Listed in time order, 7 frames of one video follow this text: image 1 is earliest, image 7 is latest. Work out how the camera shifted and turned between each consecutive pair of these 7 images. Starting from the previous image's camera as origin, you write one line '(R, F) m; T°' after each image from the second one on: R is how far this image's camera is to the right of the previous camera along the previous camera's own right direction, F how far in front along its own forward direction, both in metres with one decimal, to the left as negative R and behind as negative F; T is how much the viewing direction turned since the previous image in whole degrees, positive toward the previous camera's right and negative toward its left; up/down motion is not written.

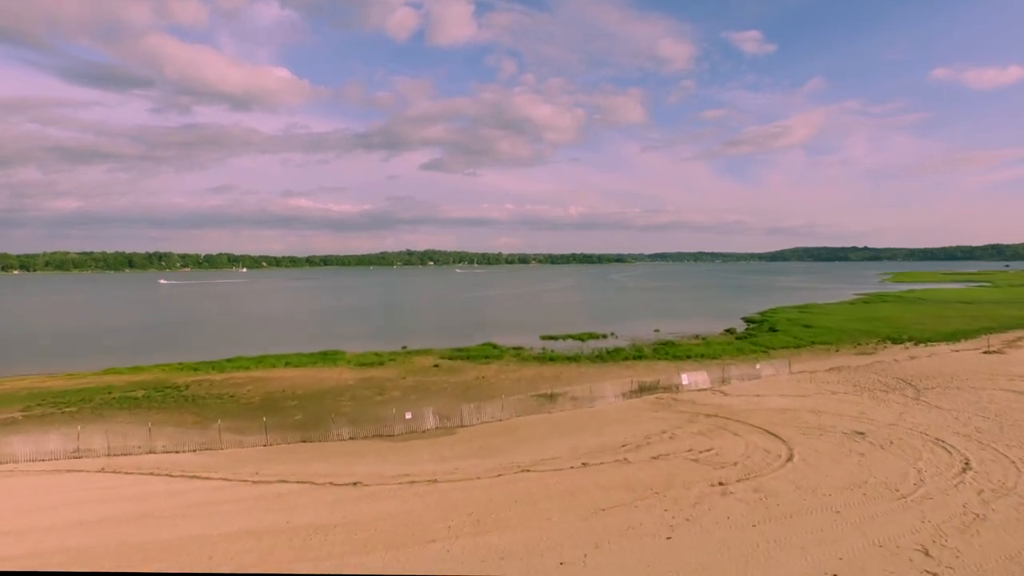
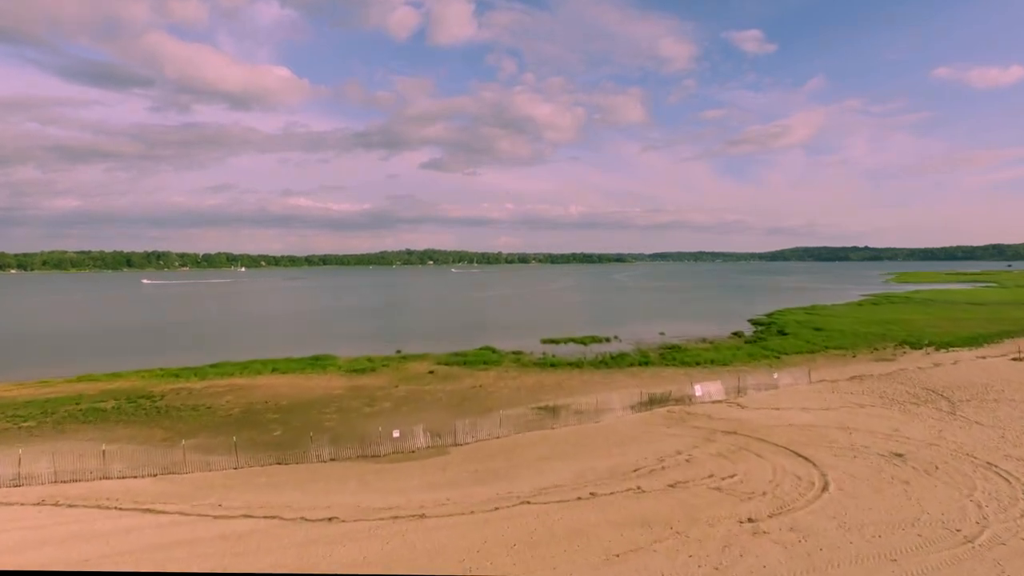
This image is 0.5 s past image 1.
(0.0, +1.5) m; 0°
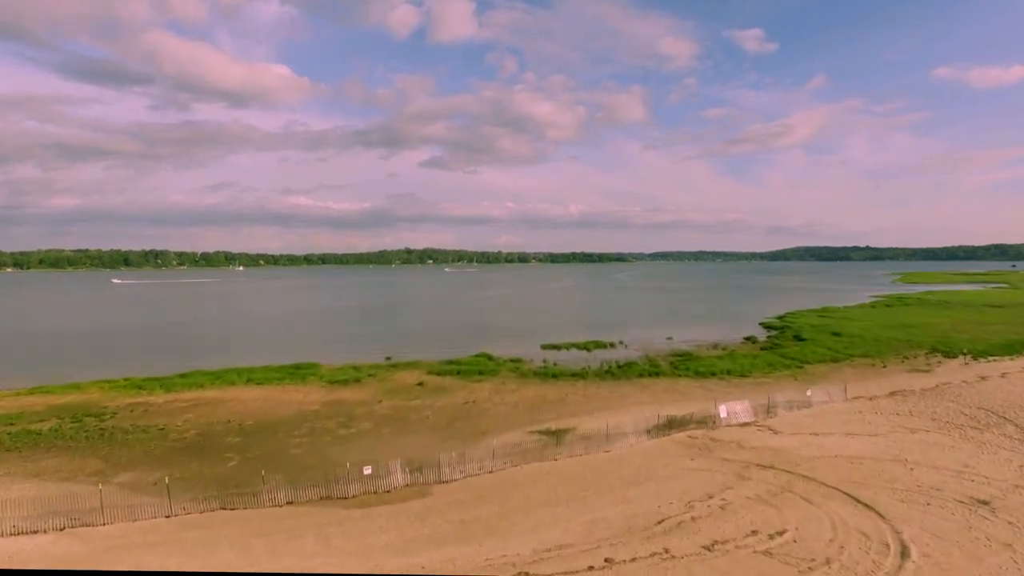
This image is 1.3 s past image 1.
(+0.1, +2.5) m; 0°
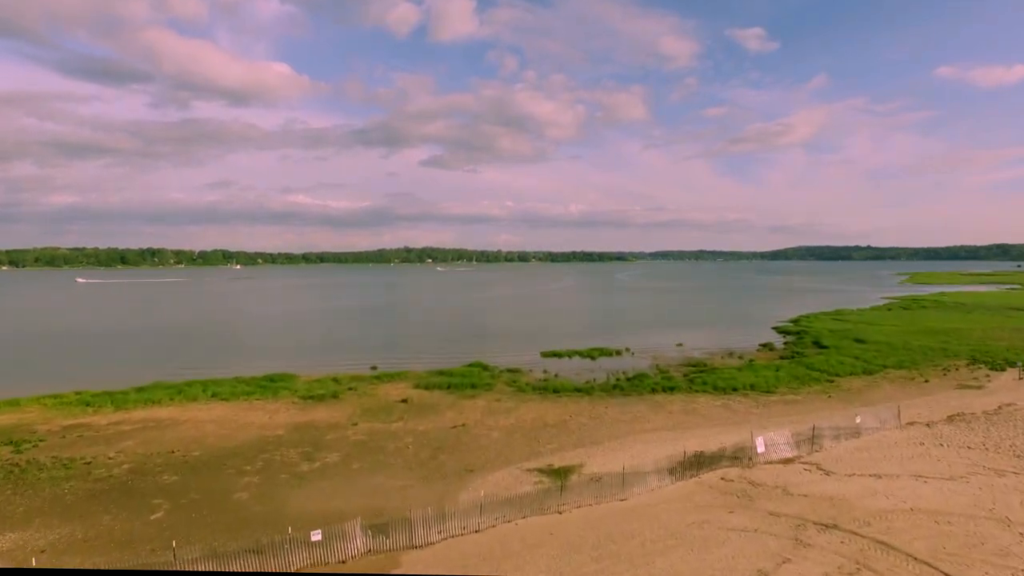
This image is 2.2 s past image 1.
(+0.1, +2.8) m; 0°
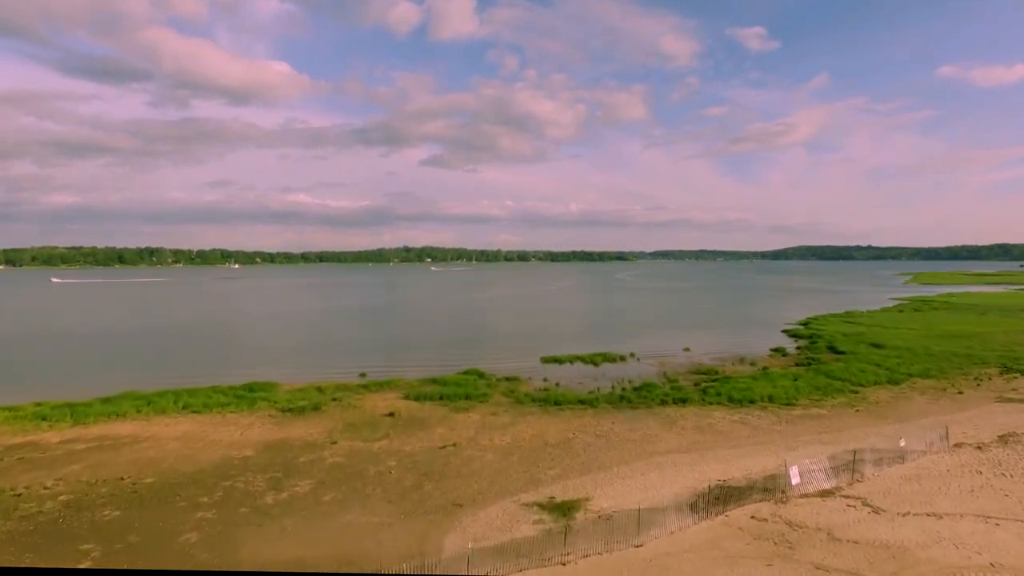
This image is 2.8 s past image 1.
(+0.1, +1.8) m; 0°
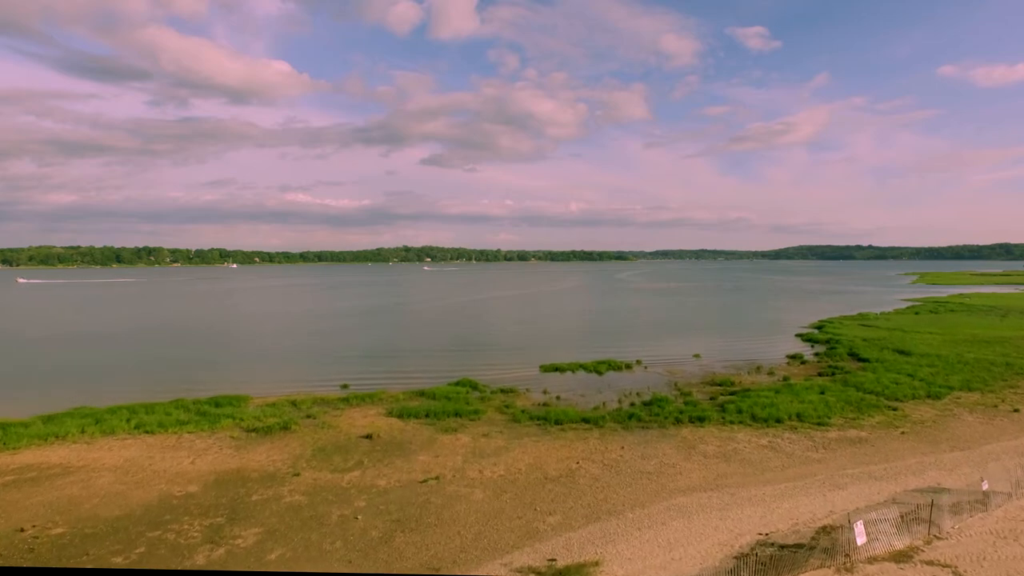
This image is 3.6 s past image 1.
(+0.2, +2.5) m; 0°
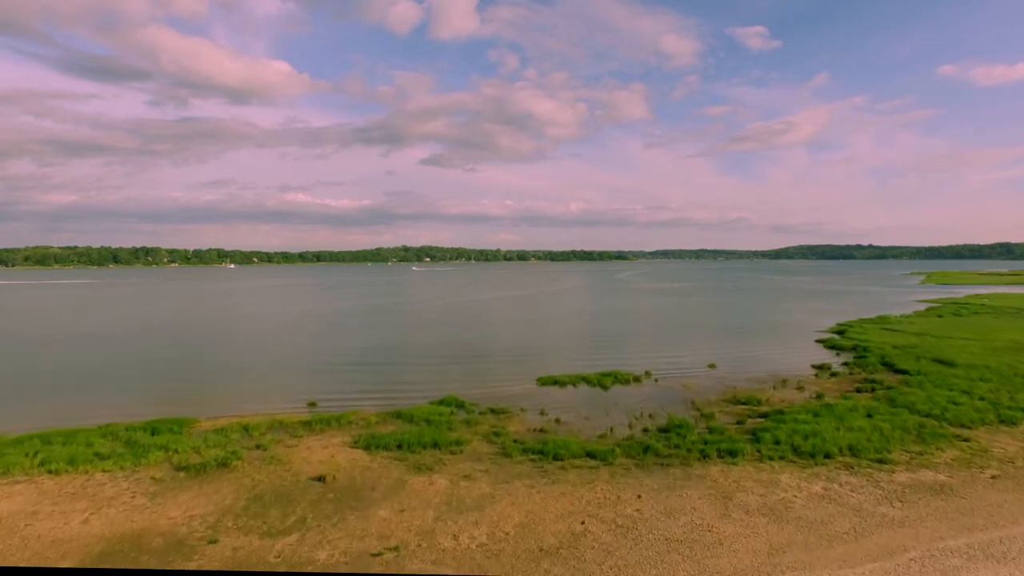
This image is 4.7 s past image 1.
(+0.3, +3.4) m; 0°
